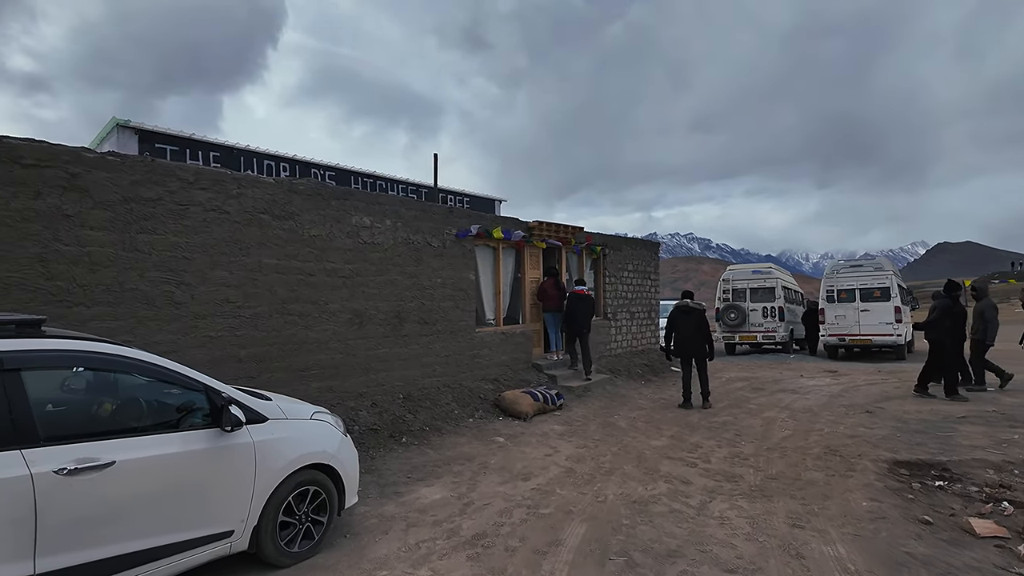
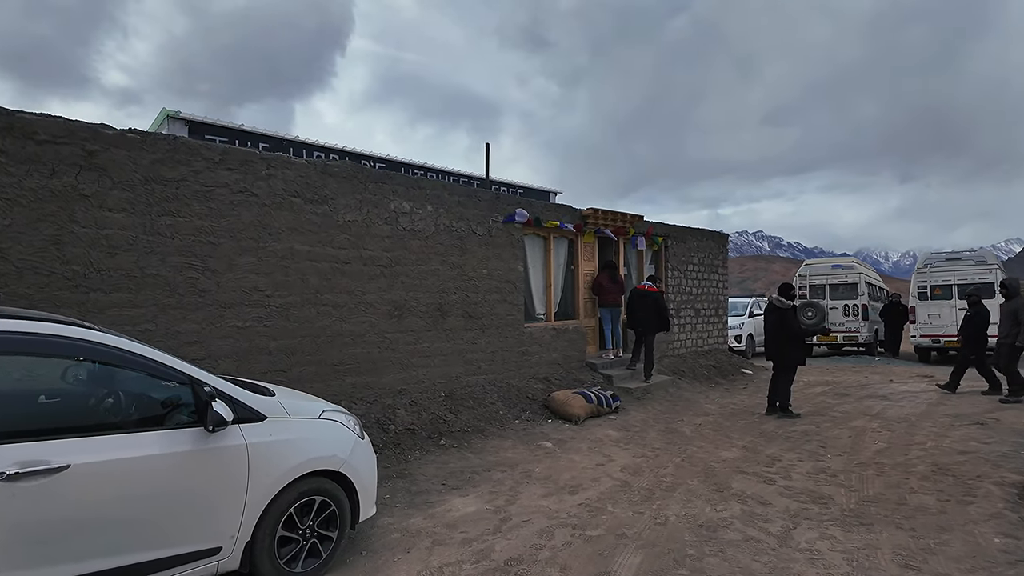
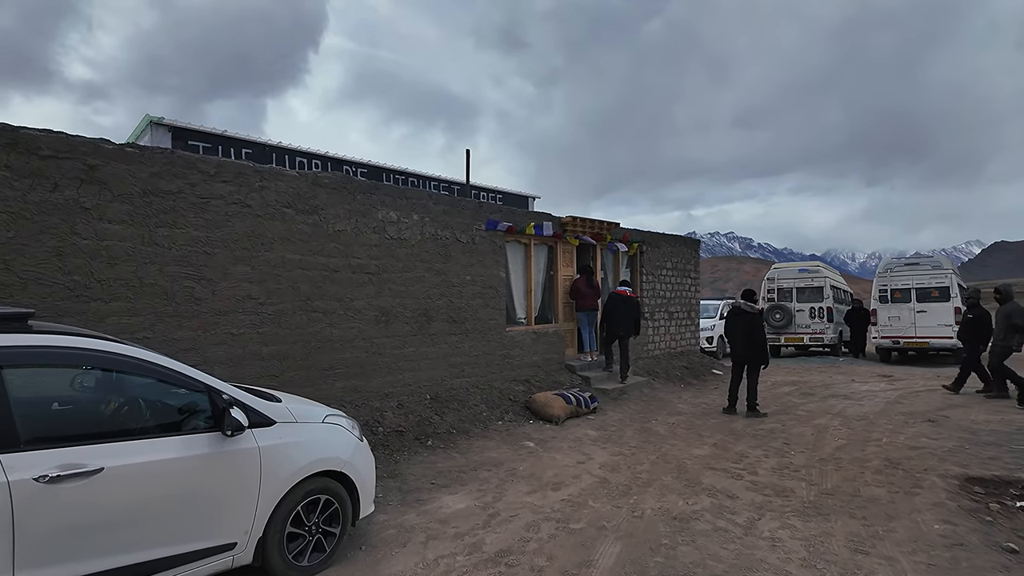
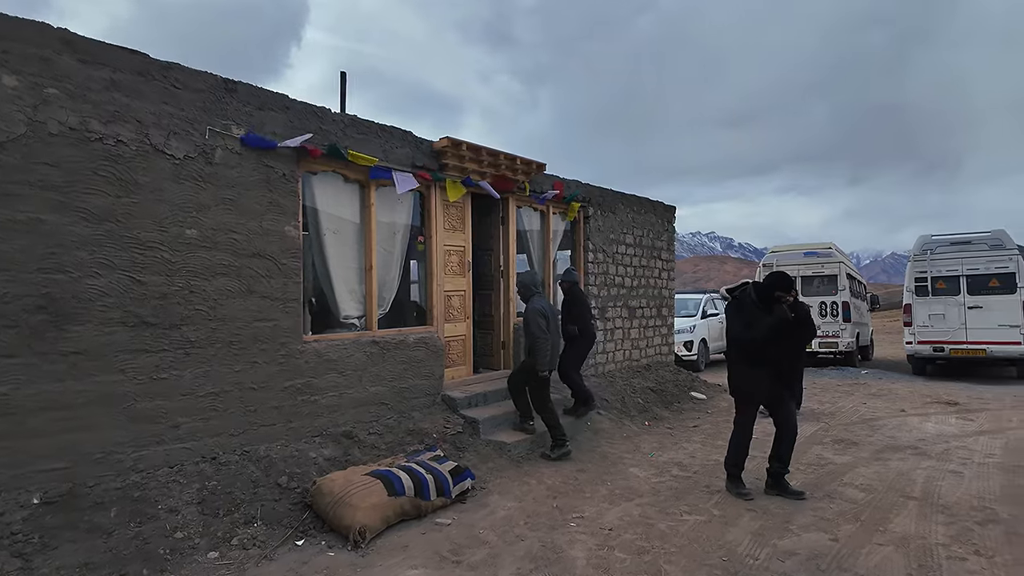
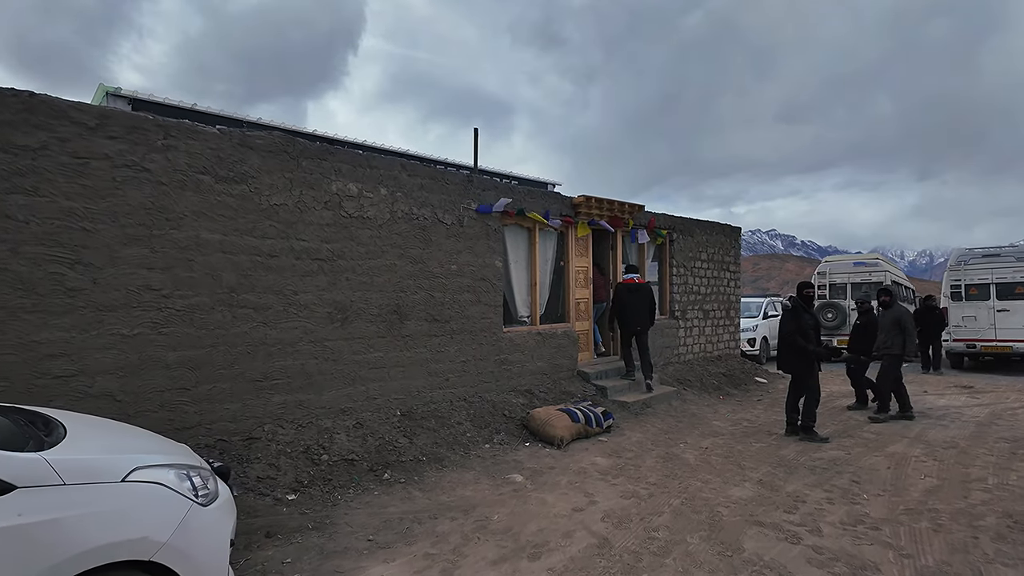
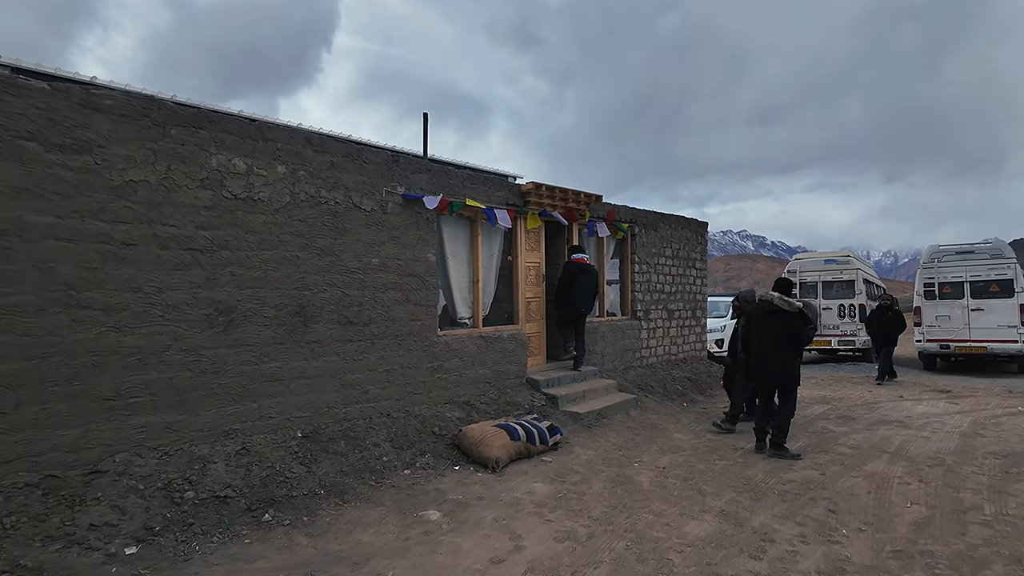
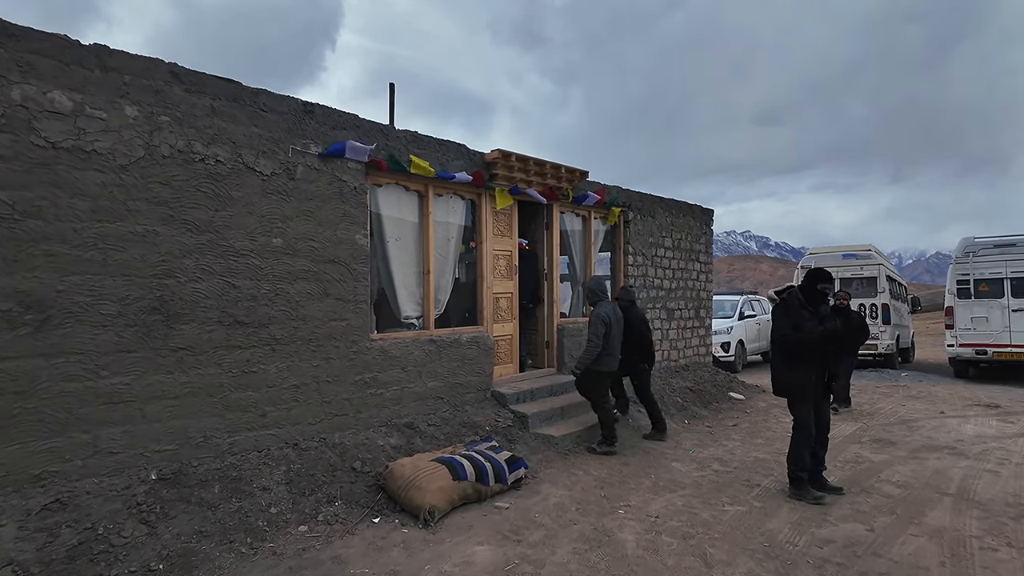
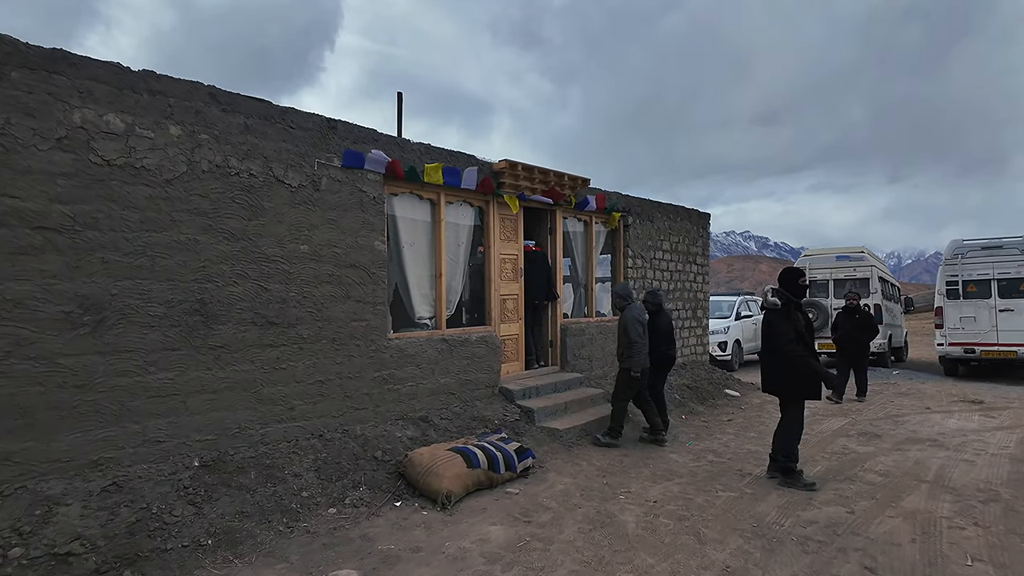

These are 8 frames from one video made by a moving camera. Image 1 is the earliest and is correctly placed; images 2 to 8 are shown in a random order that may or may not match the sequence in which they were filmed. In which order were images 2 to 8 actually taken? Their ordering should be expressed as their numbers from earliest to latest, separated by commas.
3, 2, 5, 6, 8, 7, 4
